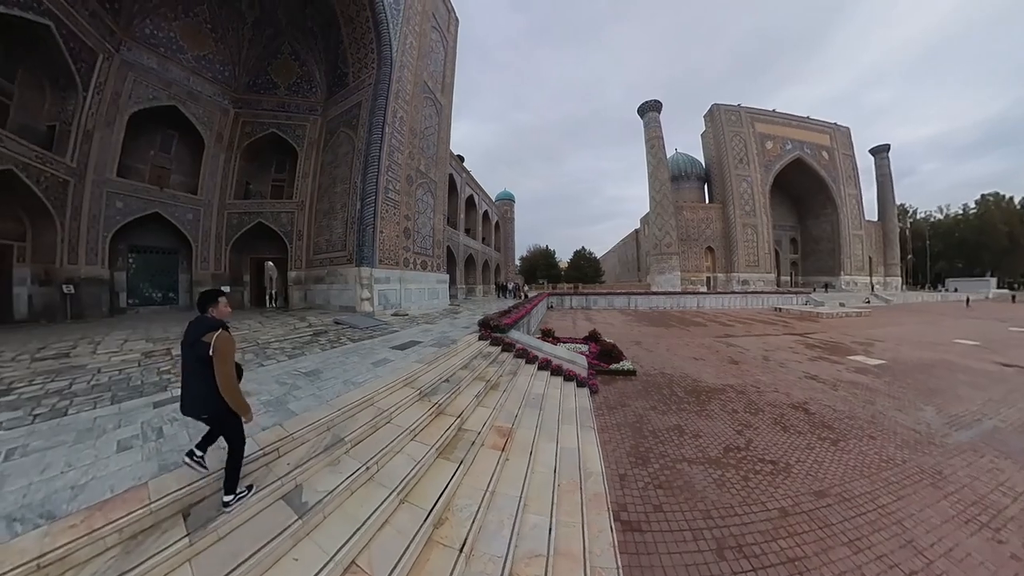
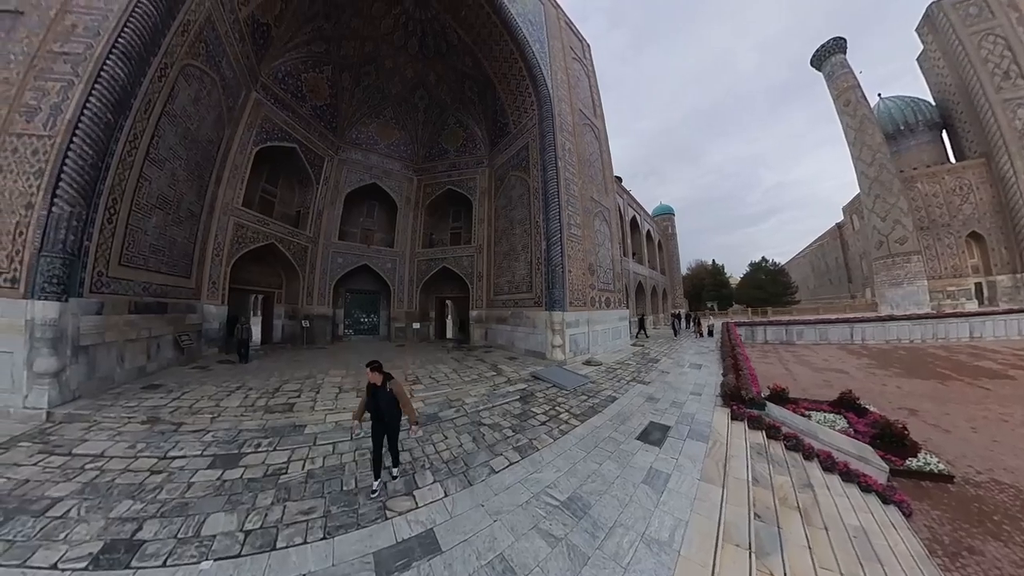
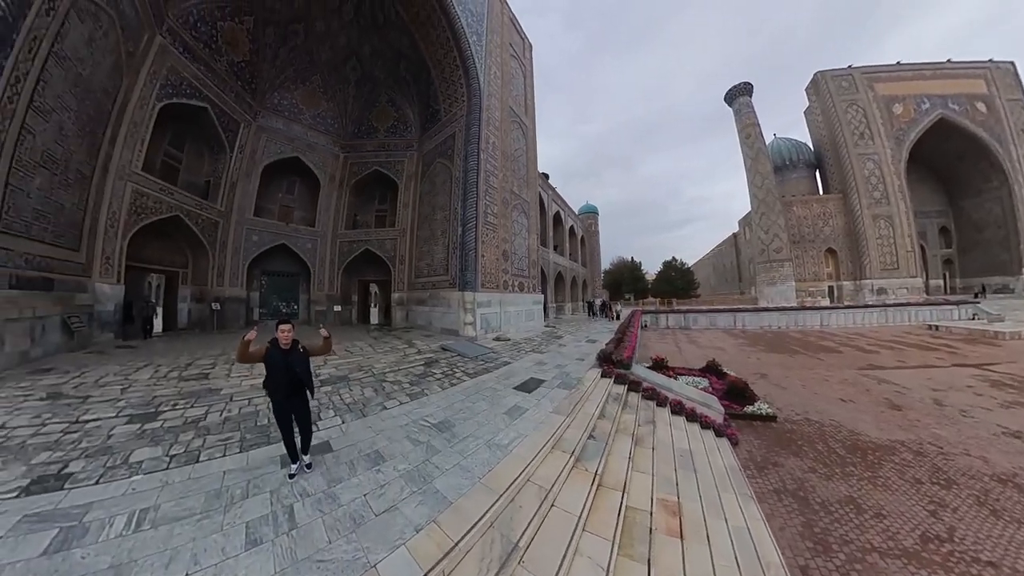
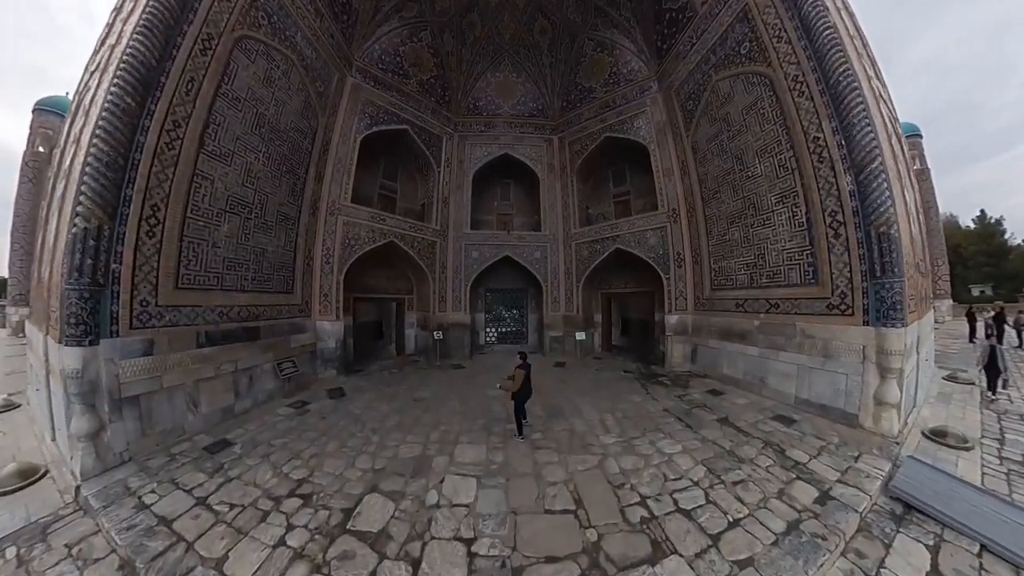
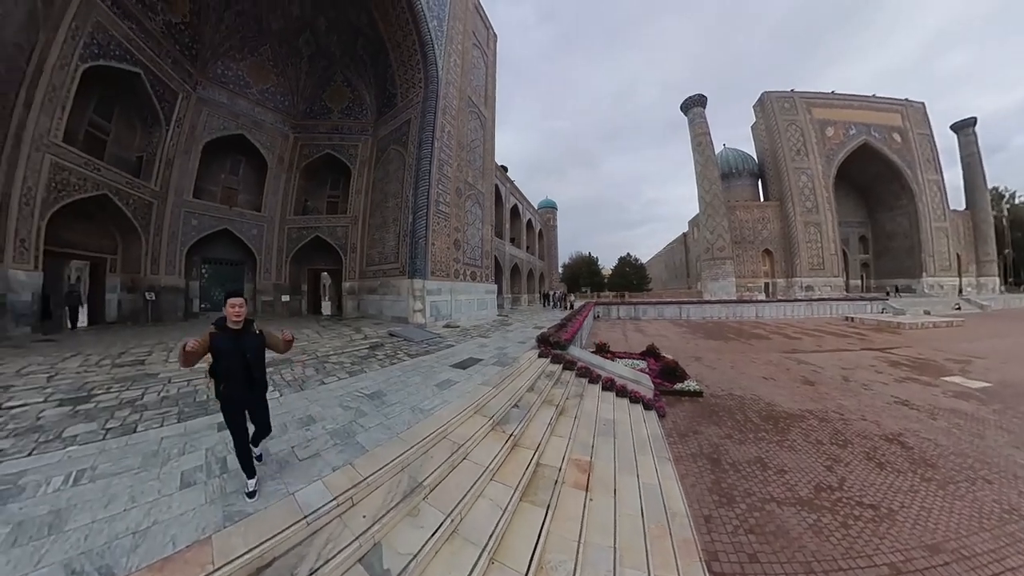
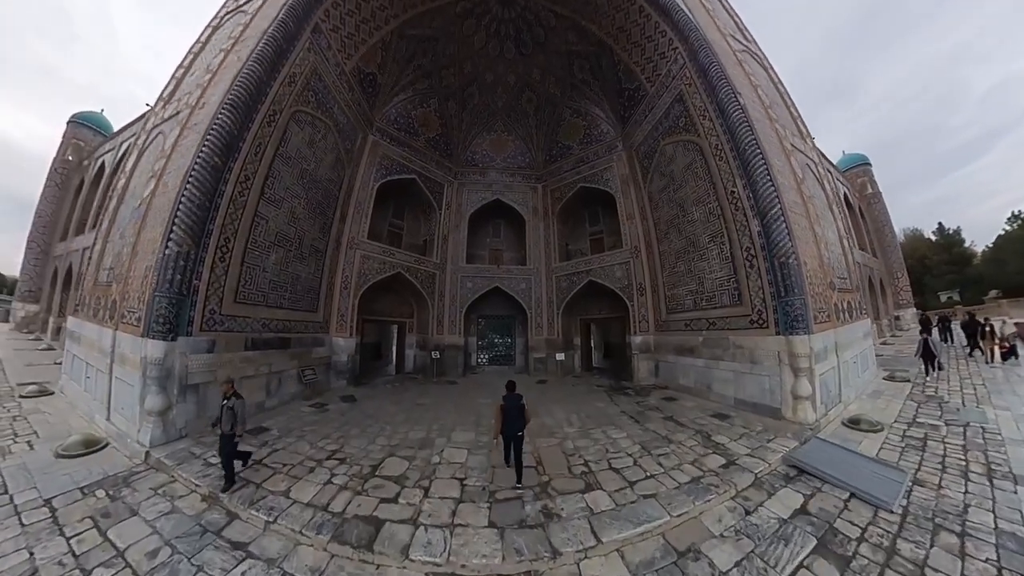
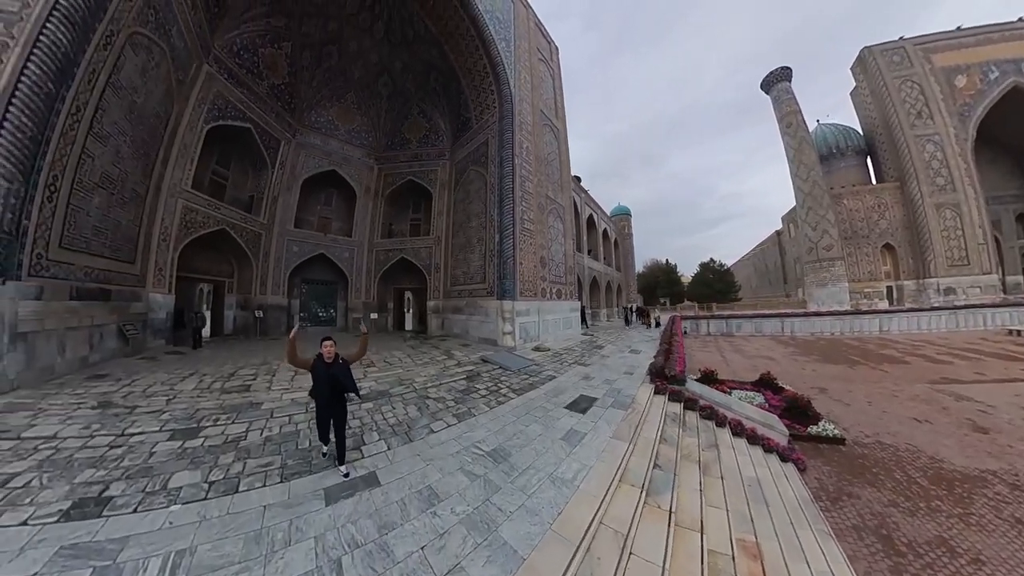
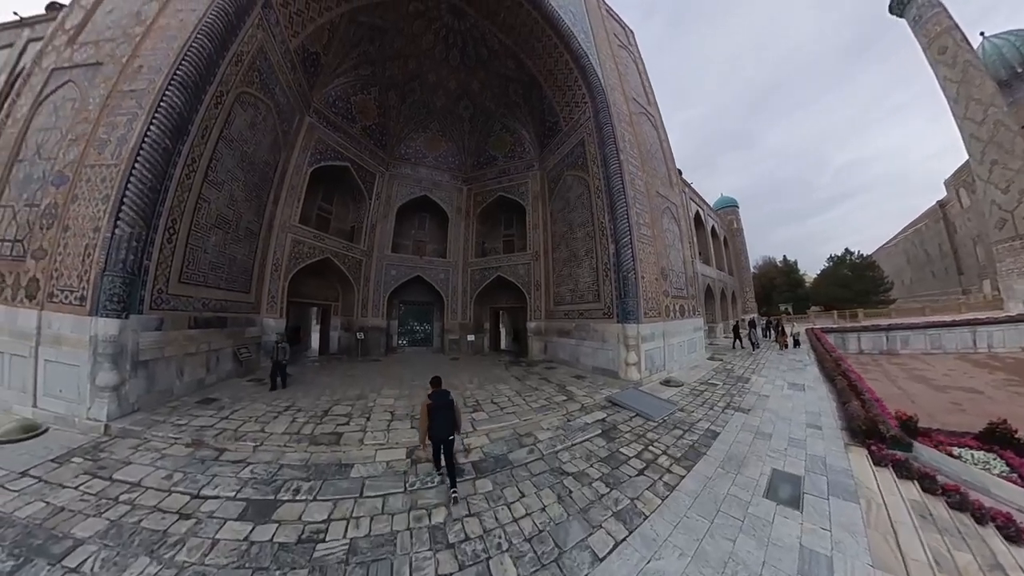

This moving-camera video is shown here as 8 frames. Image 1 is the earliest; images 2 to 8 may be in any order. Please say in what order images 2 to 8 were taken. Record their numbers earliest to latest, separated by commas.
5, 3, 7, 2, 8, 6, 4
